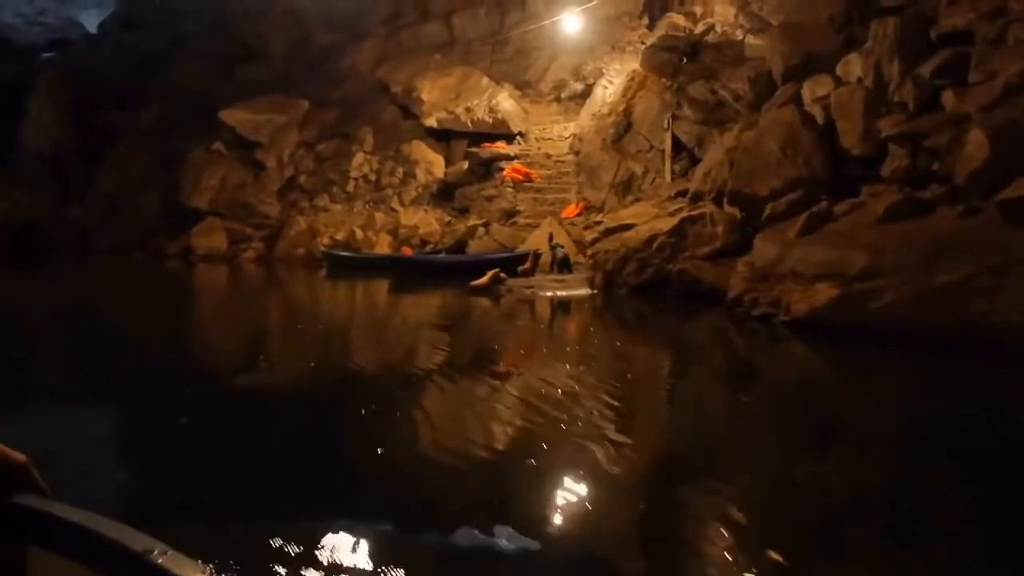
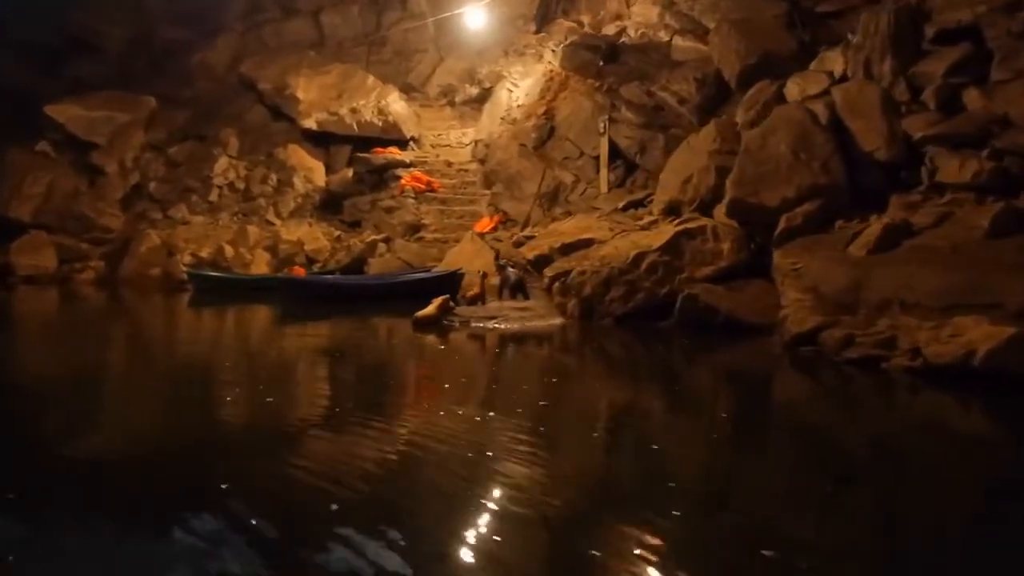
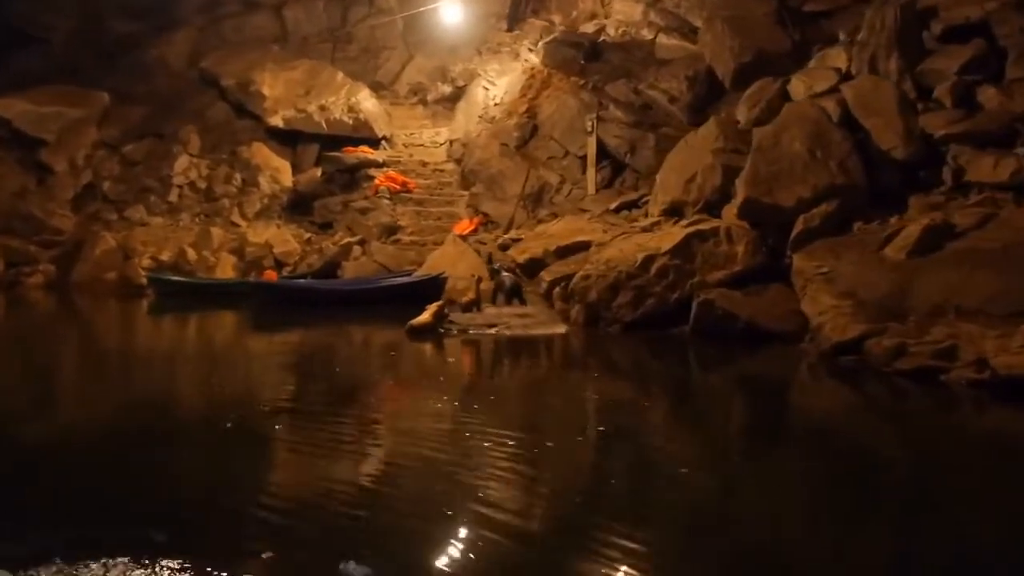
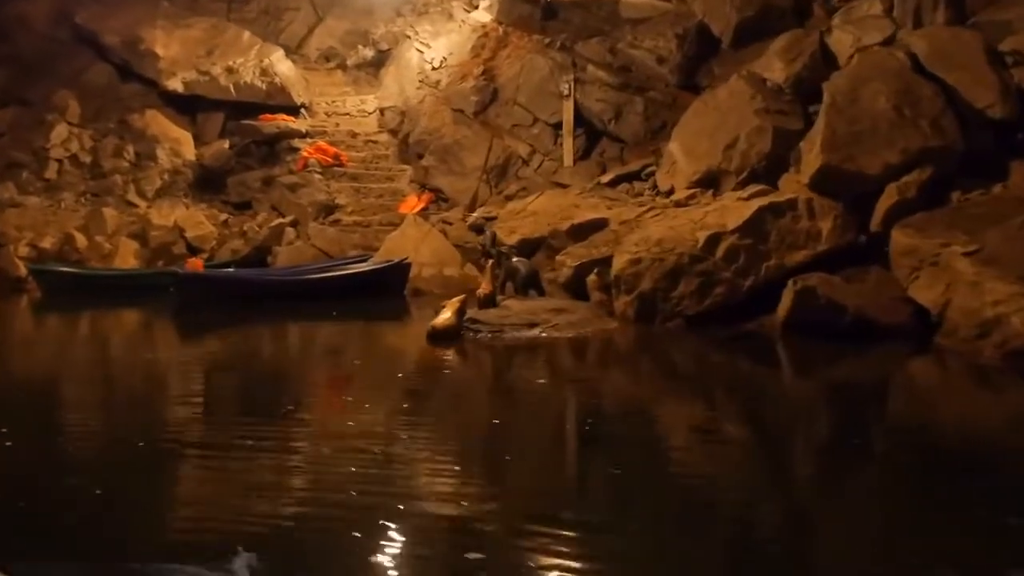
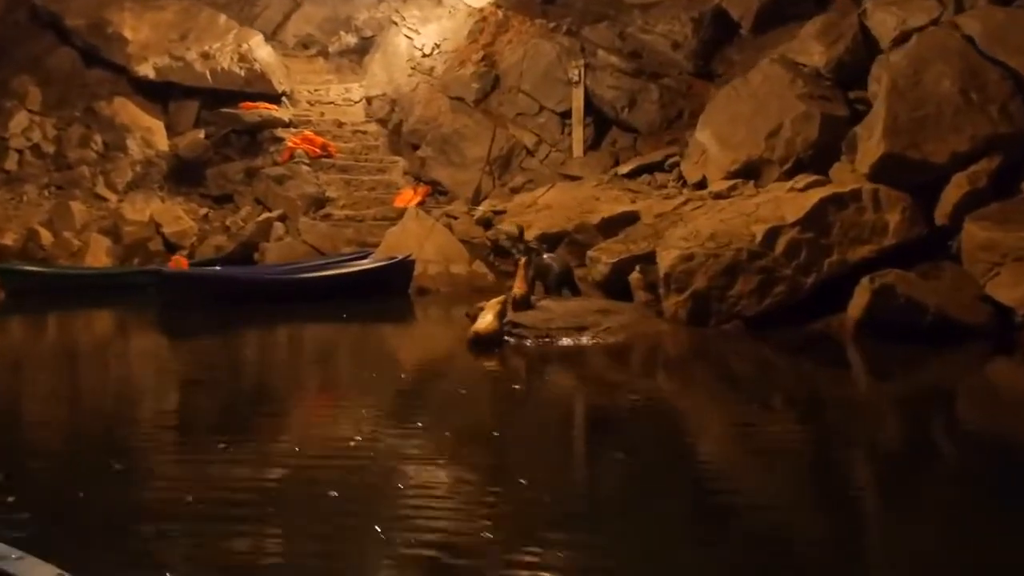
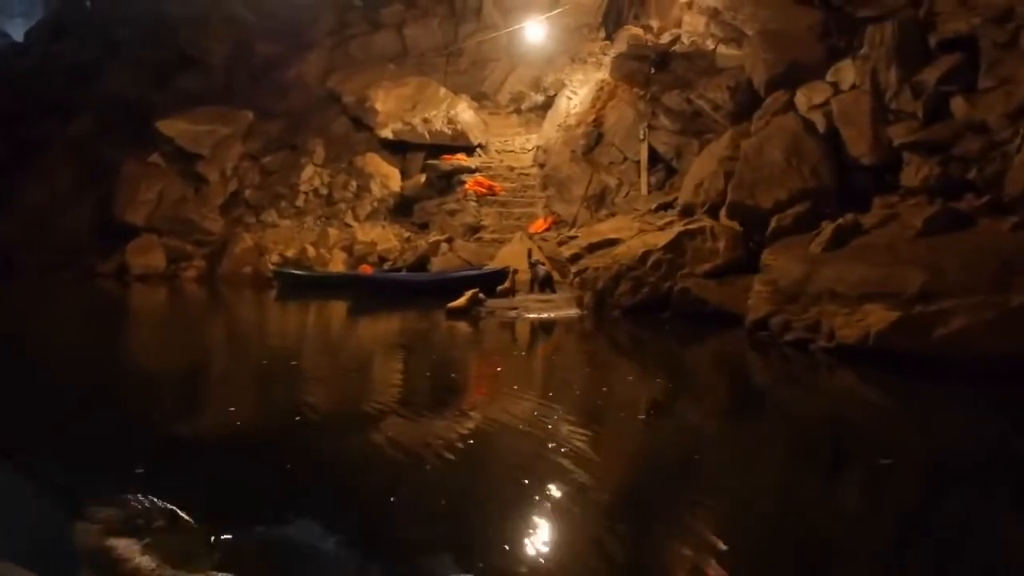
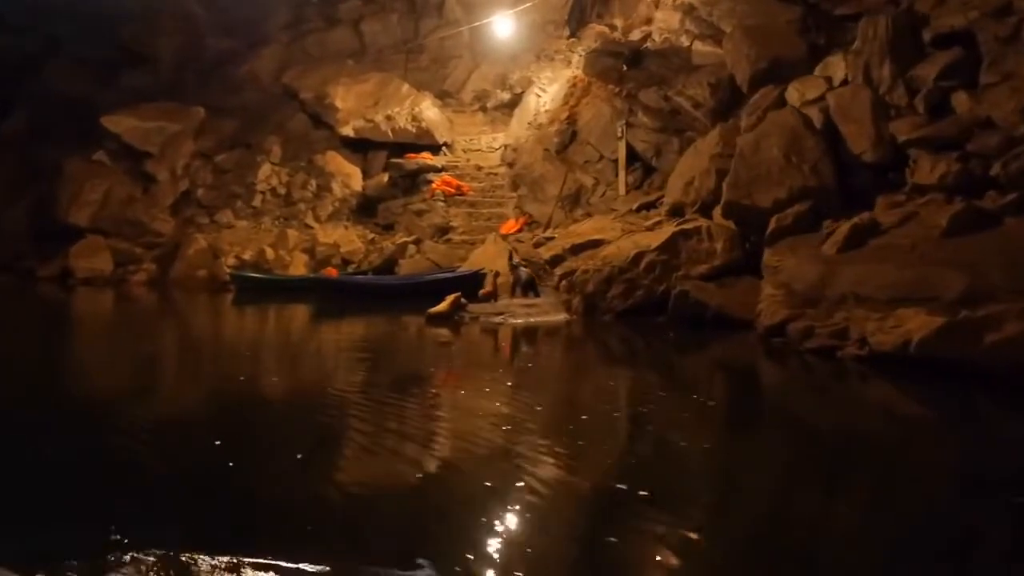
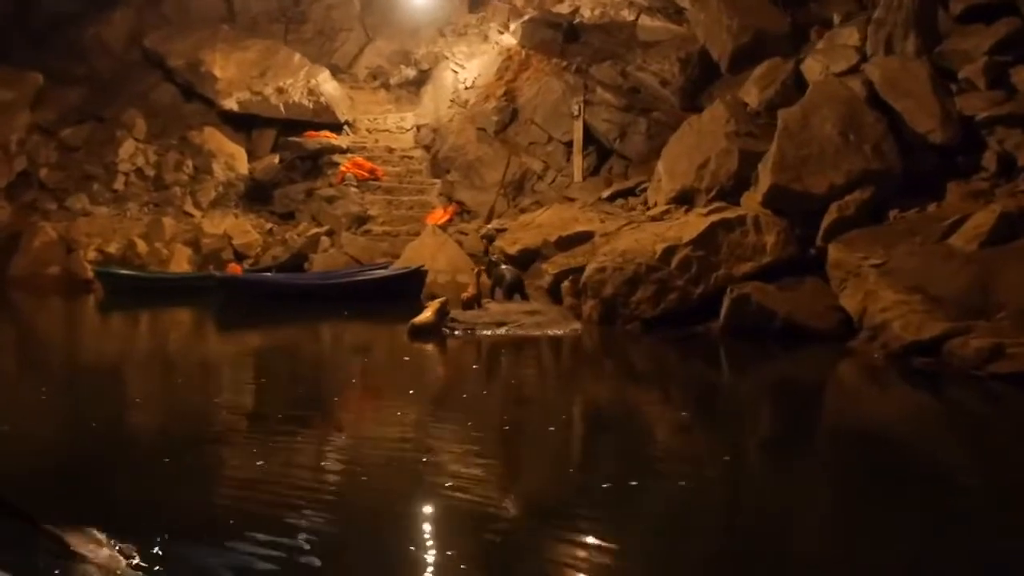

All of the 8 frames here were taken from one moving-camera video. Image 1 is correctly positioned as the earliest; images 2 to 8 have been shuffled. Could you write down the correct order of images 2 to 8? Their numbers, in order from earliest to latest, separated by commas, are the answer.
6, 7, 2, 3, 8, 4, 5
